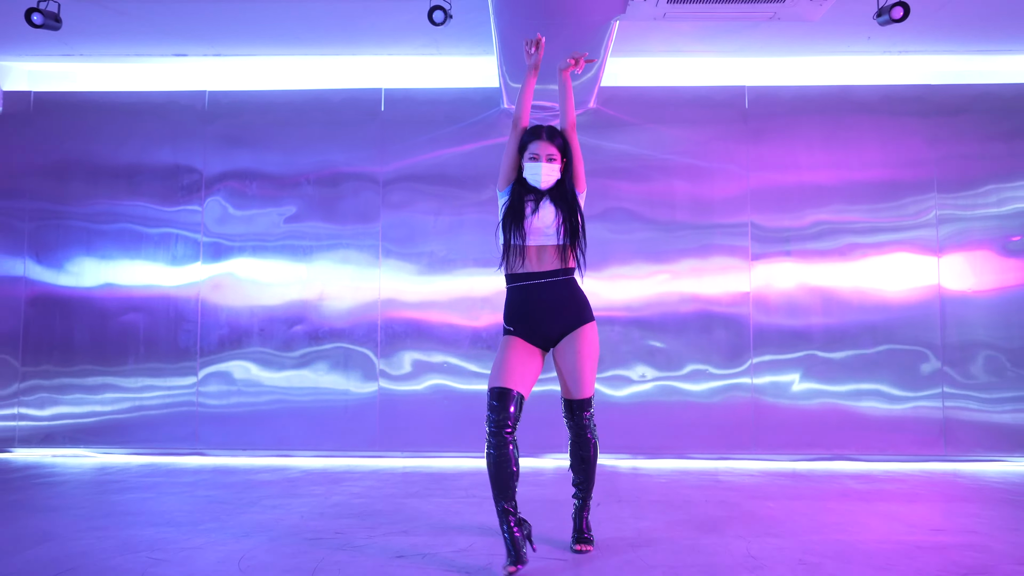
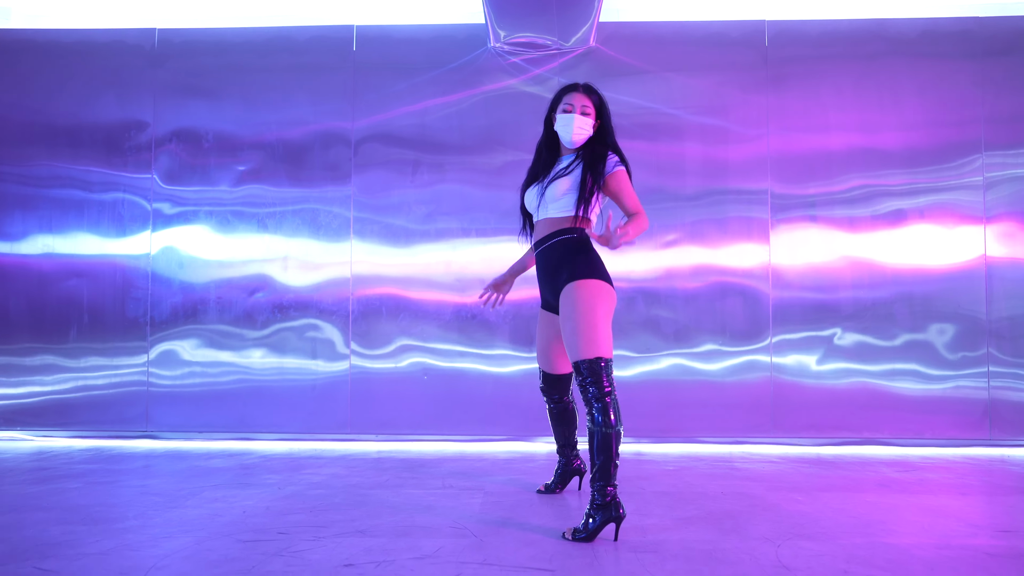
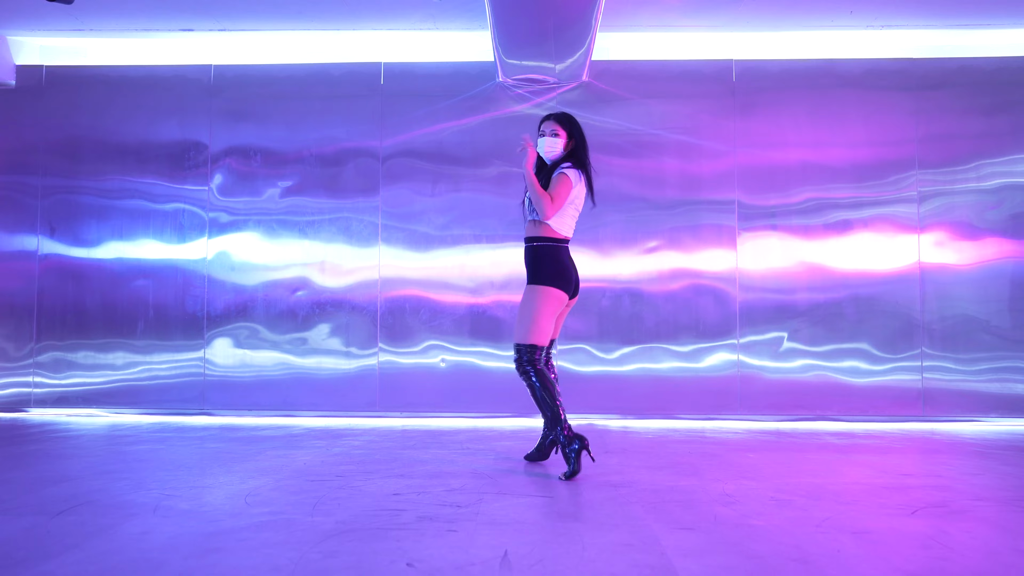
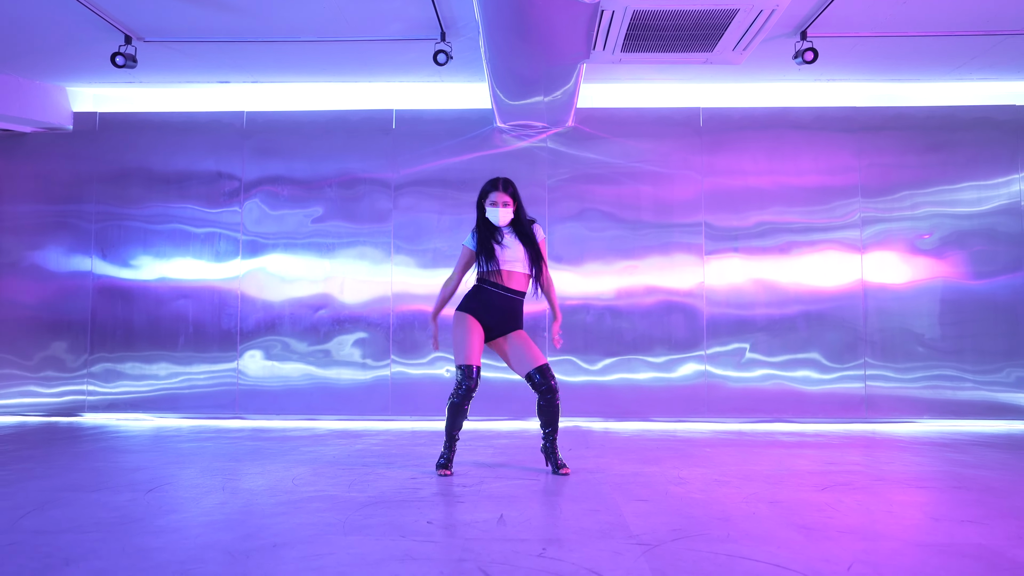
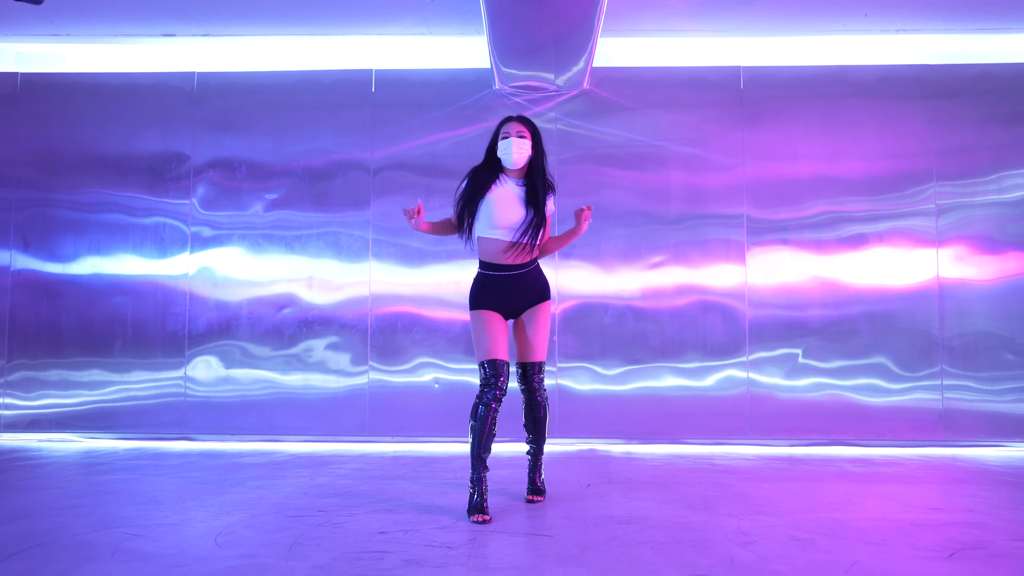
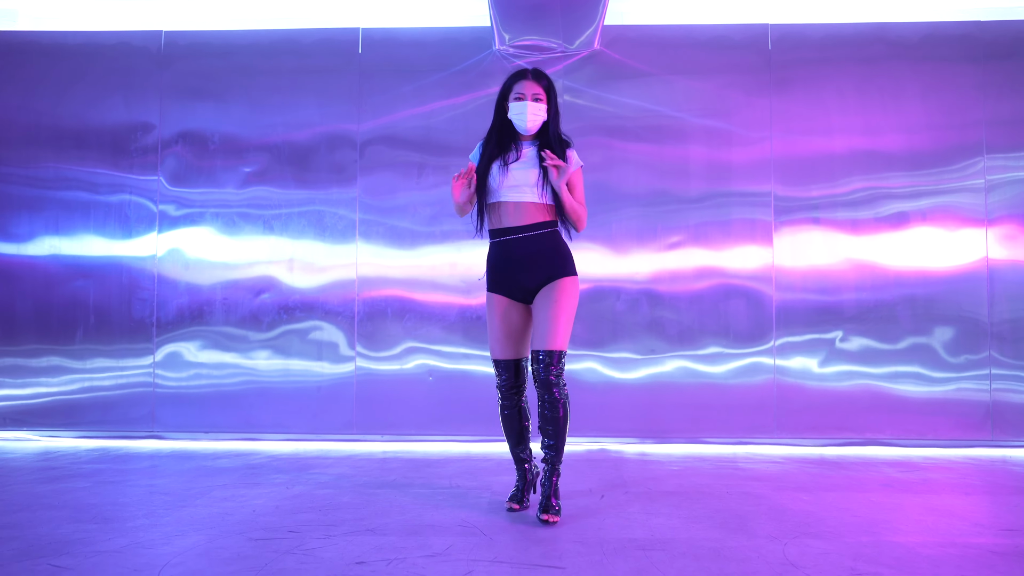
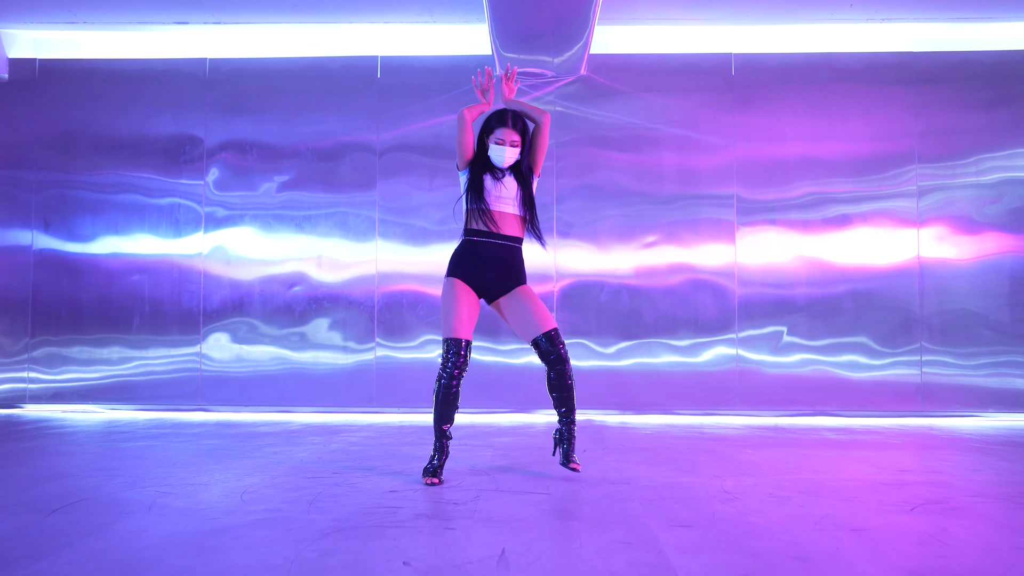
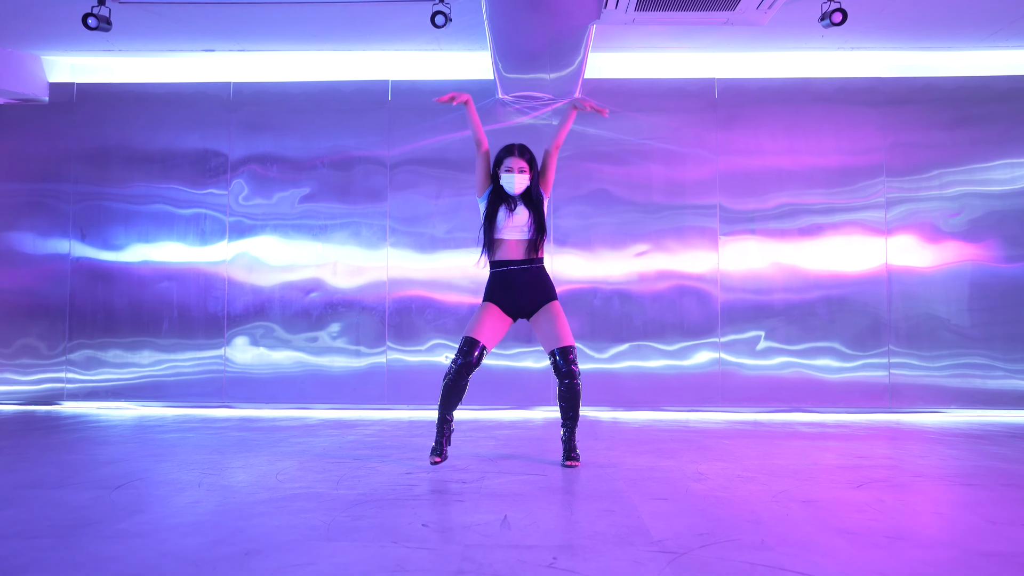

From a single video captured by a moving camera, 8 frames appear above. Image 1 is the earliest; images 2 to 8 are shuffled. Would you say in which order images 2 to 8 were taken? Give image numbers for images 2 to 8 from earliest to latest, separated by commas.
4, 8, 7, 6, 5, 3, 2
